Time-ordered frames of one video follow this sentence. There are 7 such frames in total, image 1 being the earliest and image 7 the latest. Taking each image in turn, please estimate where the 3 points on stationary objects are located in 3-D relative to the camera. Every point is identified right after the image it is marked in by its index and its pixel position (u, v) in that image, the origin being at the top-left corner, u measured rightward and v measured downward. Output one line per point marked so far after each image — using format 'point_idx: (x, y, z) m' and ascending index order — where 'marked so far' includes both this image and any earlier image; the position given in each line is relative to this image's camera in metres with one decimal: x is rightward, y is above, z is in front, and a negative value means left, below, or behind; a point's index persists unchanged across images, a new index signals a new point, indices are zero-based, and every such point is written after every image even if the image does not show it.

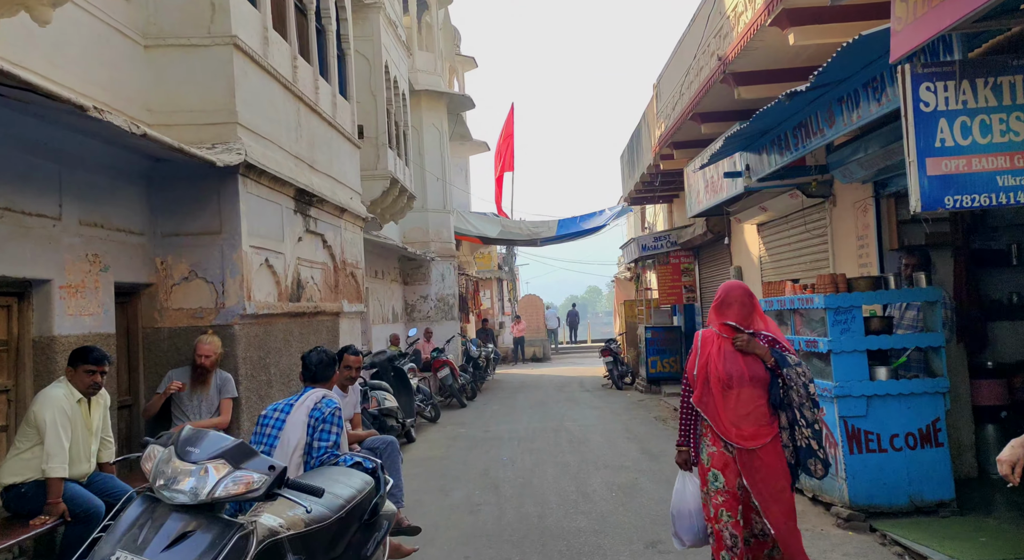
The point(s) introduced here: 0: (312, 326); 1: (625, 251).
0: (-2.0, -0.5, +9.3) m
1: (+2.1, +0.5, +17.5) m
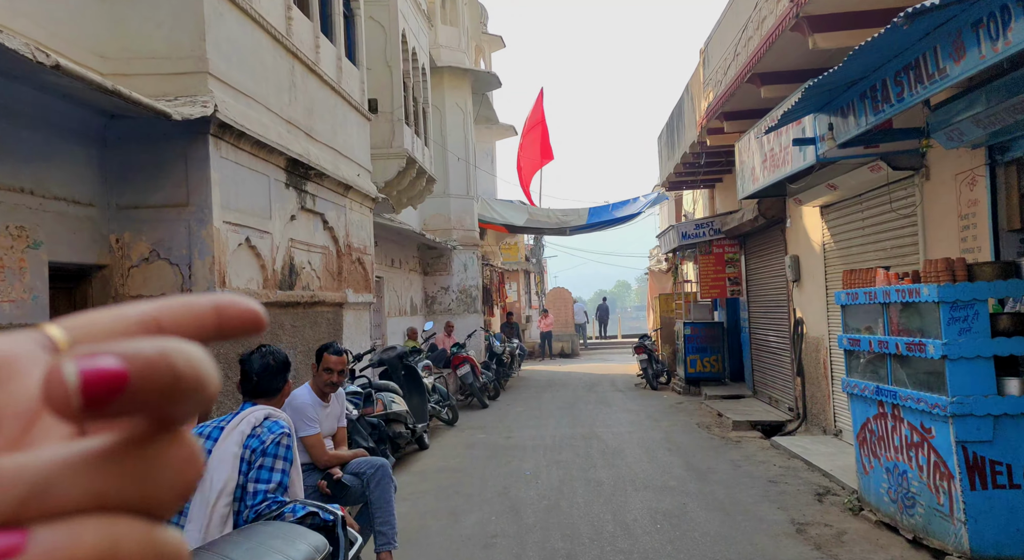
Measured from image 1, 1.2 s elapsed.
0: (-1.7, -0.3, +8.1) m
1: (+2.6, +0.7, +16.1) m
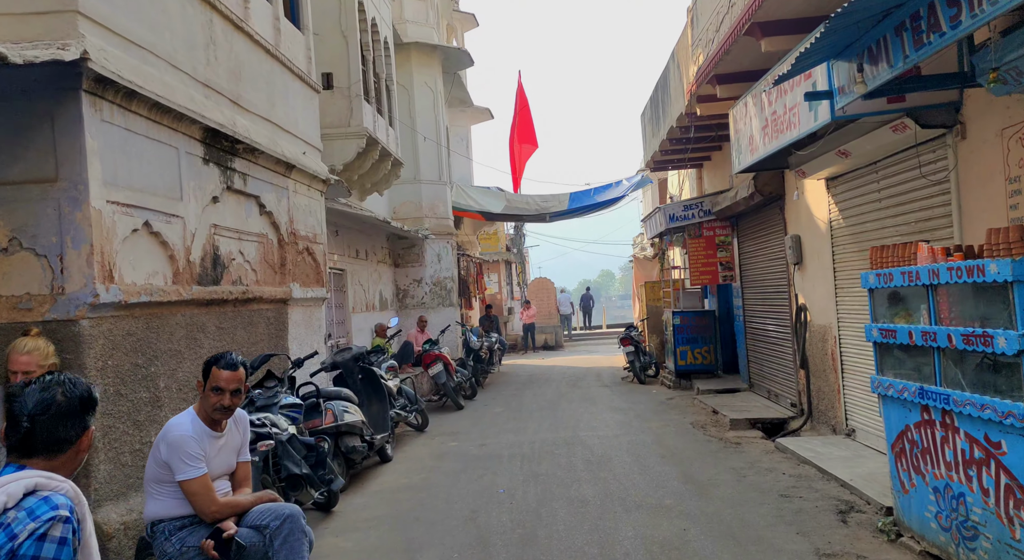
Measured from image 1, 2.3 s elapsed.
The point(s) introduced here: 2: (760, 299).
0: (-2.0, -0.3, +6.9) m
1: (+2.2, +0.9, +15.0) m
2: (+3.1, -0.3, +11.8) m
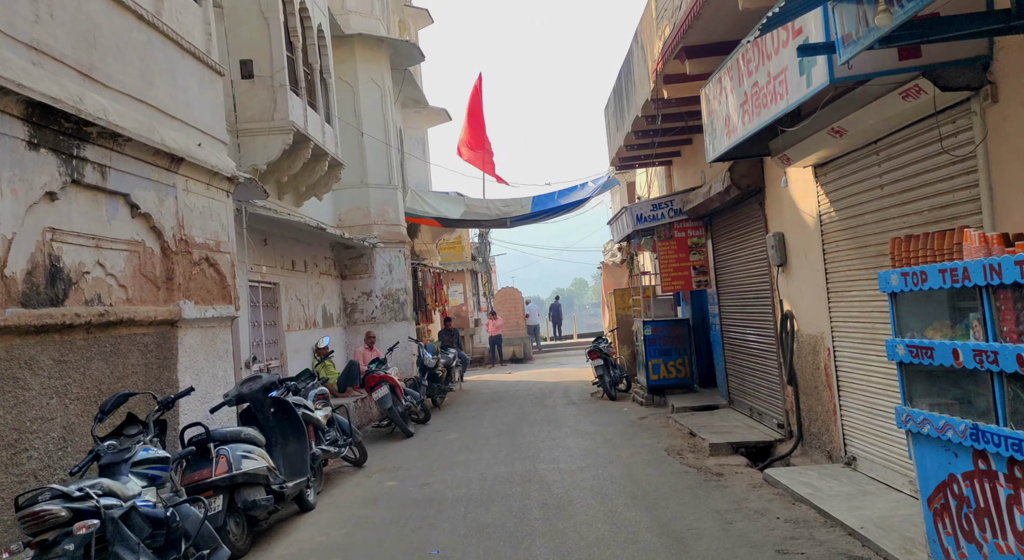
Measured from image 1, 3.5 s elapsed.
0: (-2.4, -0.4, +5.5) m
1: (+1.5, +0.8, +13.8) m
2: (+2.6, -0.3, +10.6) m
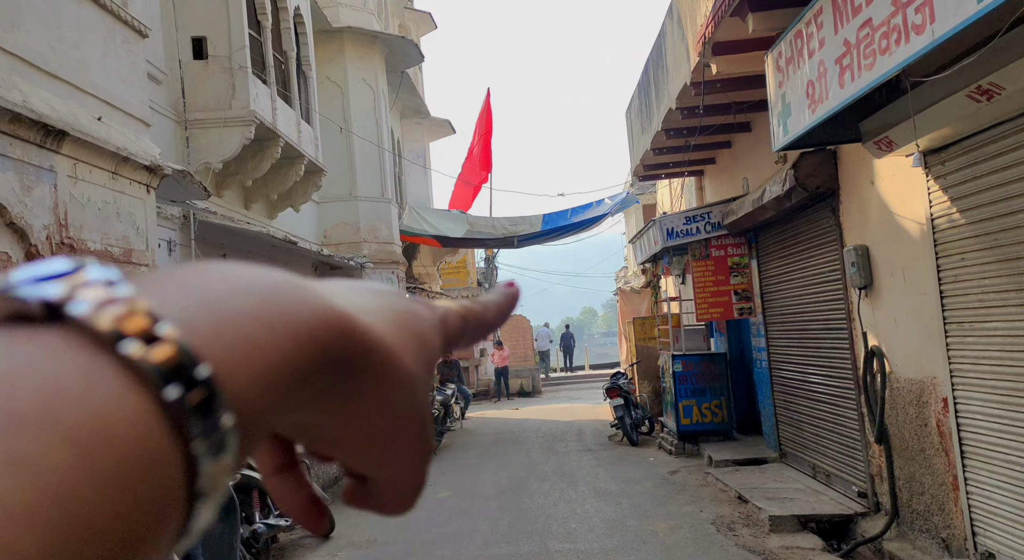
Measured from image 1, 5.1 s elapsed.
0: (-2.4, -0.5, +3.6) m
1: (+1.6, +0.5, +11.9) m
2: (+2.6, -0.6, +8.7) m
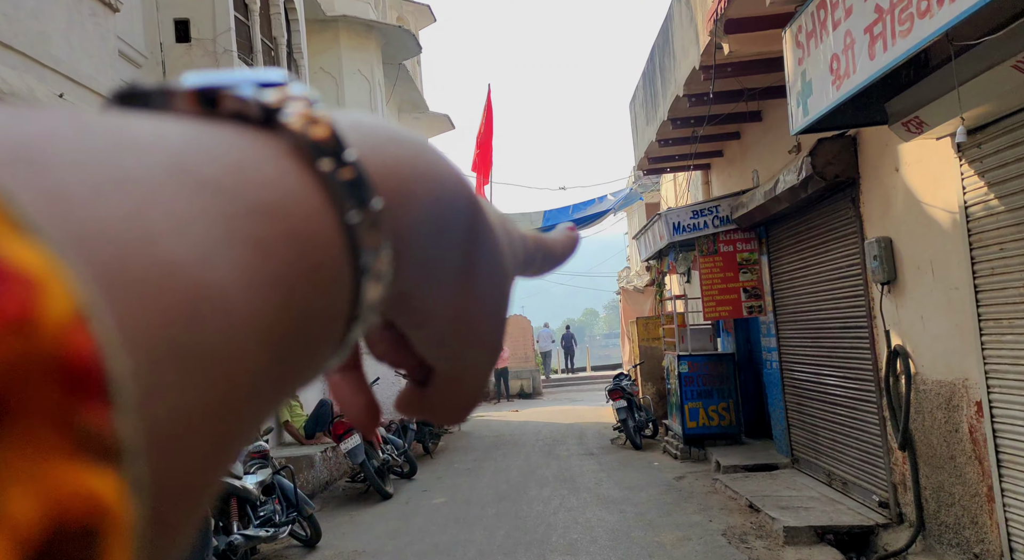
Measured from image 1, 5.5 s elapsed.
0: (-2.4, -0.4, +3.2) m
1: (+1.6, +0.5, +11.5) m
2: (+2.6, -0.5, +8.2) m
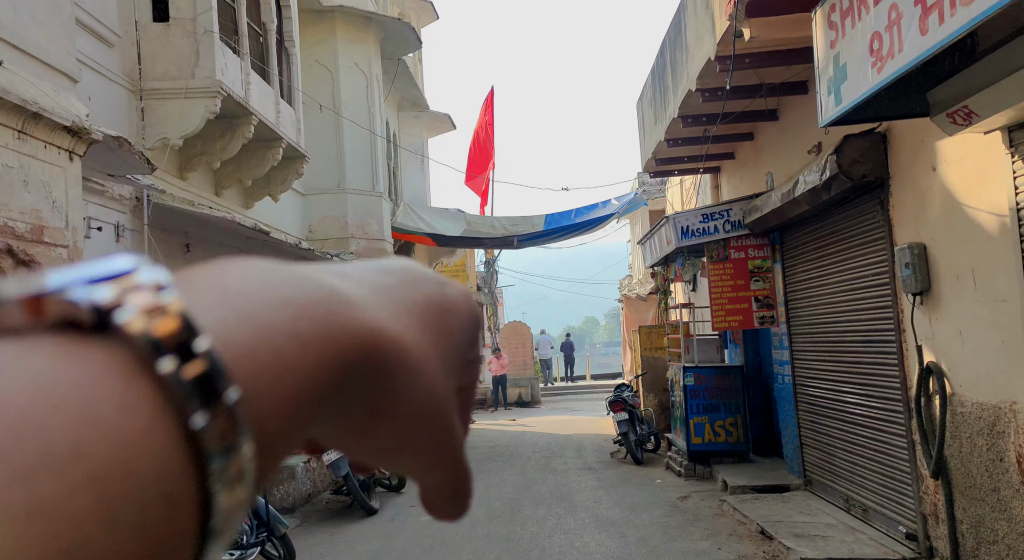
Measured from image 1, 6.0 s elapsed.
0: (-2.5, -0.4, +2.6) m
1: (+1.6, +0.4, +10.9) m
2: (+2.6, -0.6, +7.7) m
